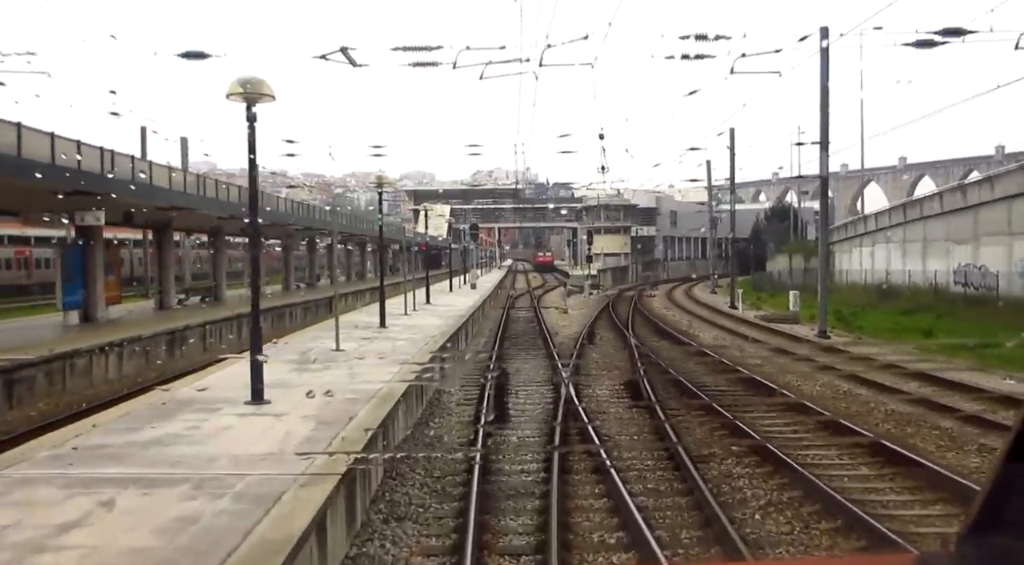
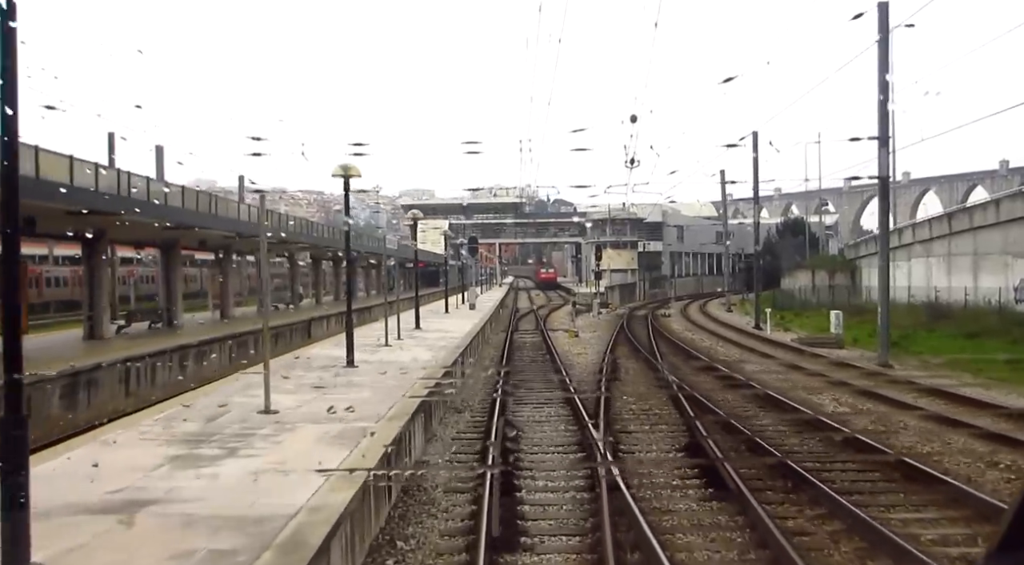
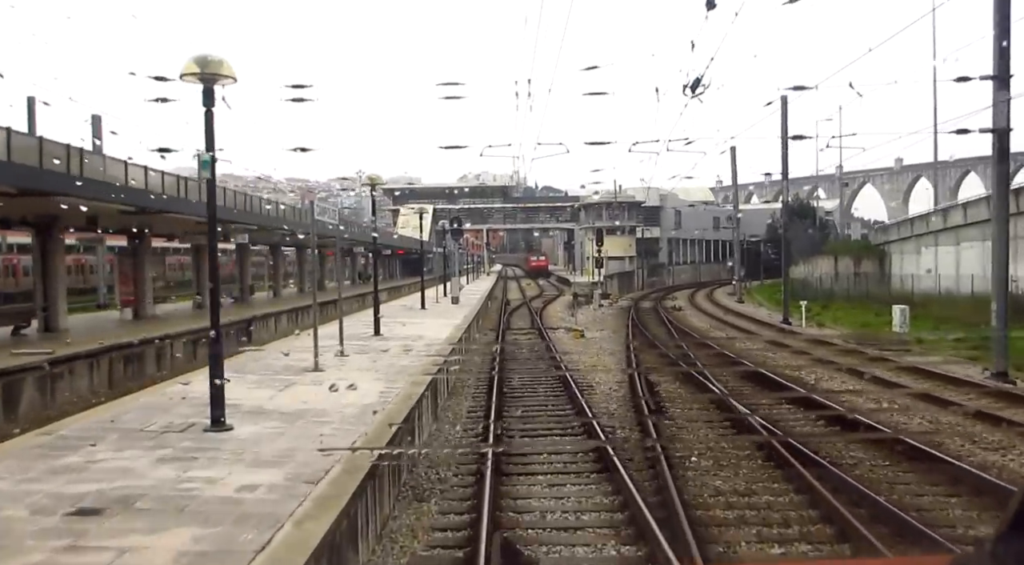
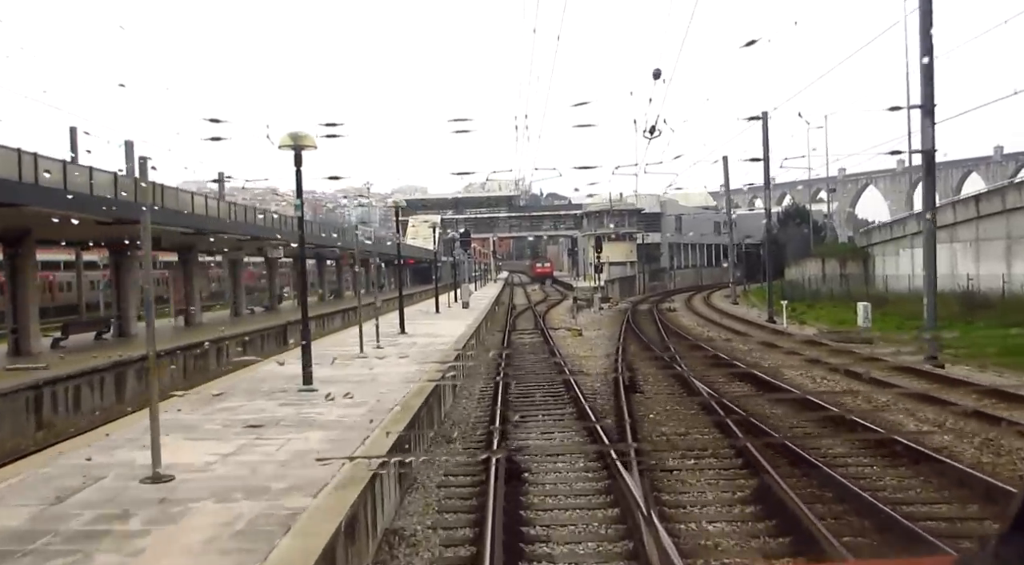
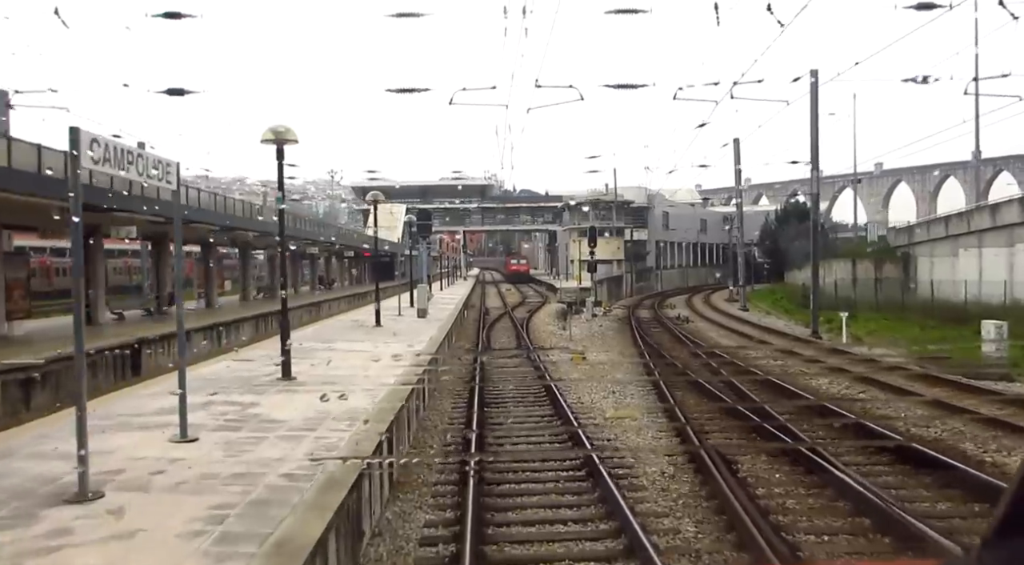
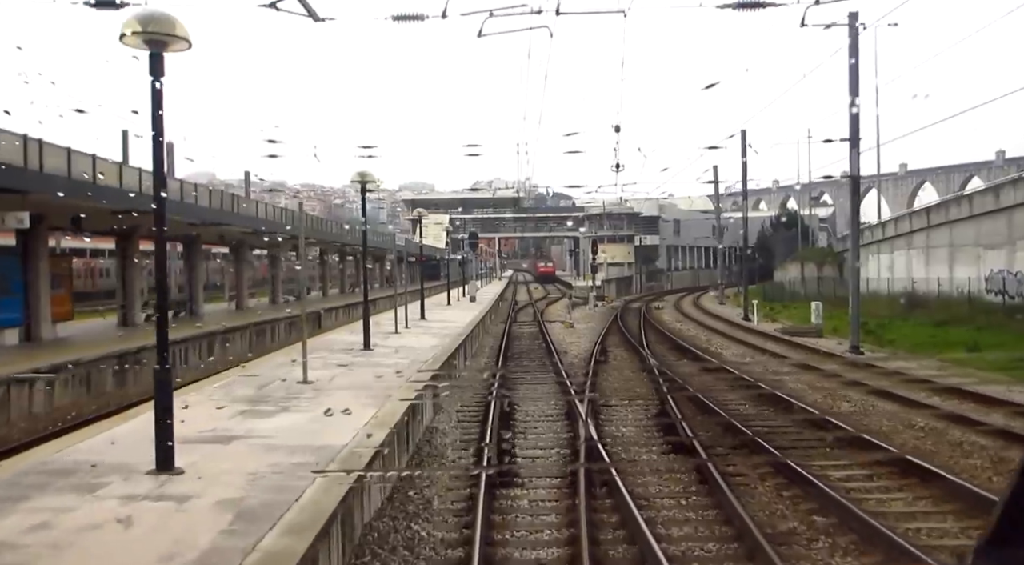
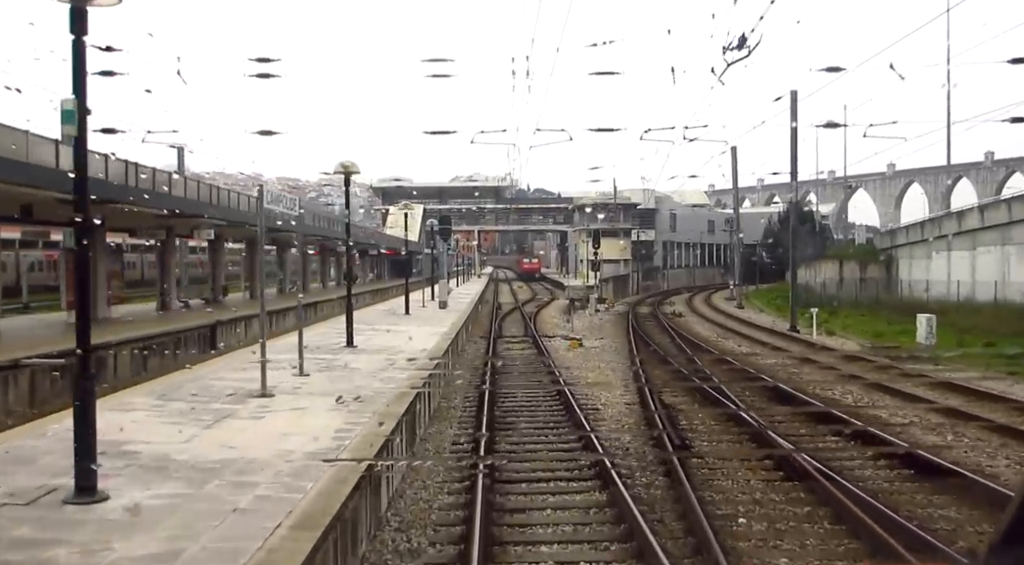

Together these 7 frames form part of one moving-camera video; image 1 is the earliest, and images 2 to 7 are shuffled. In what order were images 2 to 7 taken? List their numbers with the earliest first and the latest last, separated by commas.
6, 2, 4, 3, 7, 5
